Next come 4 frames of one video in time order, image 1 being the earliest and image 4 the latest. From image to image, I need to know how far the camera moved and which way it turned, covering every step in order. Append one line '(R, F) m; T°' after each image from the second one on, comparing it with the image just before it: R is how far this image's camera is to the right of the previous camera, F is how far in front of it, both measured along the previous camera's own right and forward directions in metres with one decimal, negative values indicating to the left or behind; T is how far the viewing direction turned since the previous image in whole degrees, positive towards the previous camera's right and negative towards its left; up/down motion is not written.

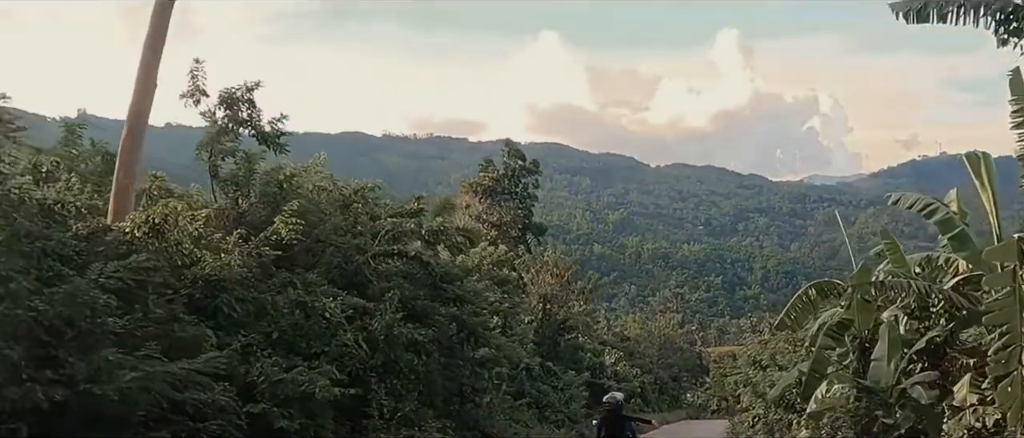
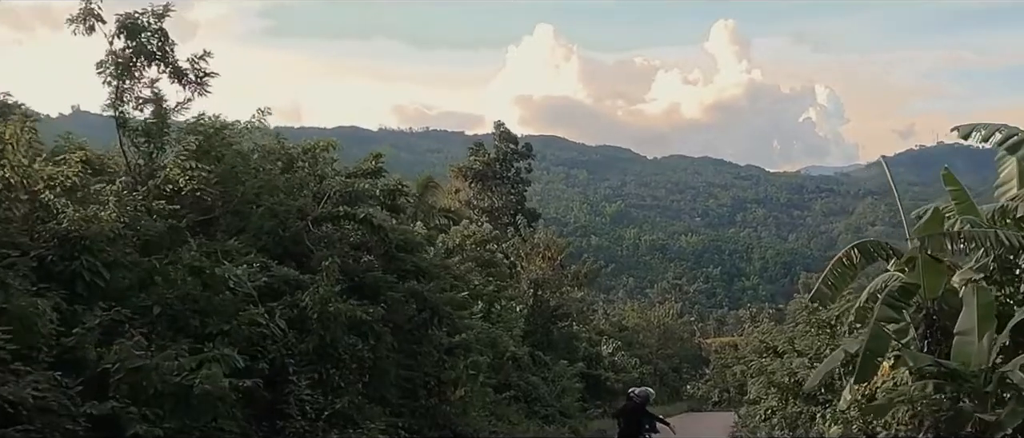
(+0.2, +2.3) m; 0°
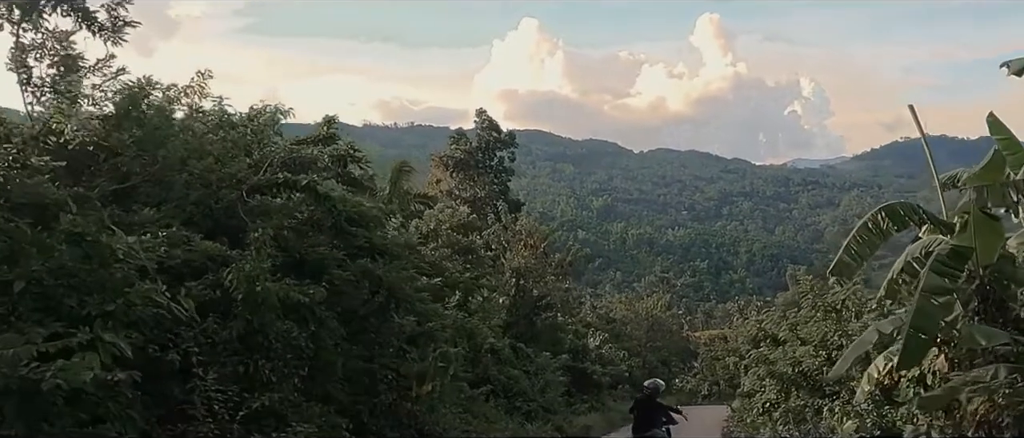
(+0.1, +1.5) m; +1°
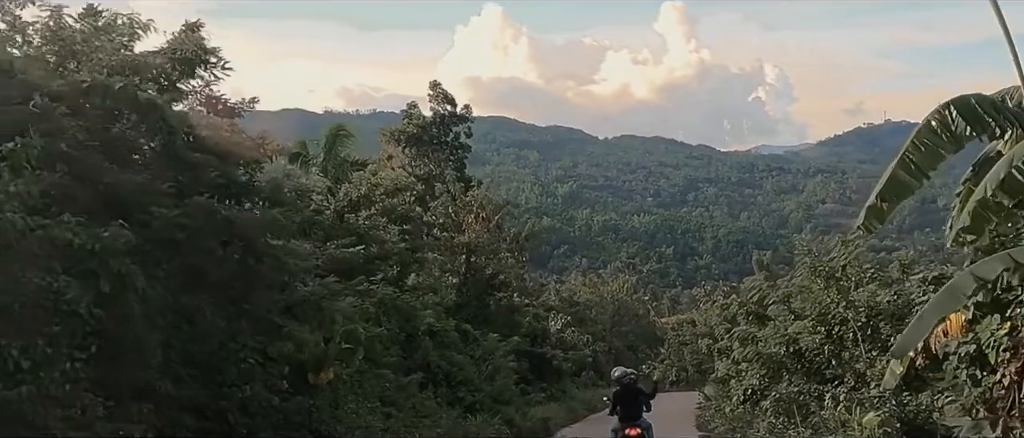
(+0.3, +2.6) m; +1°
